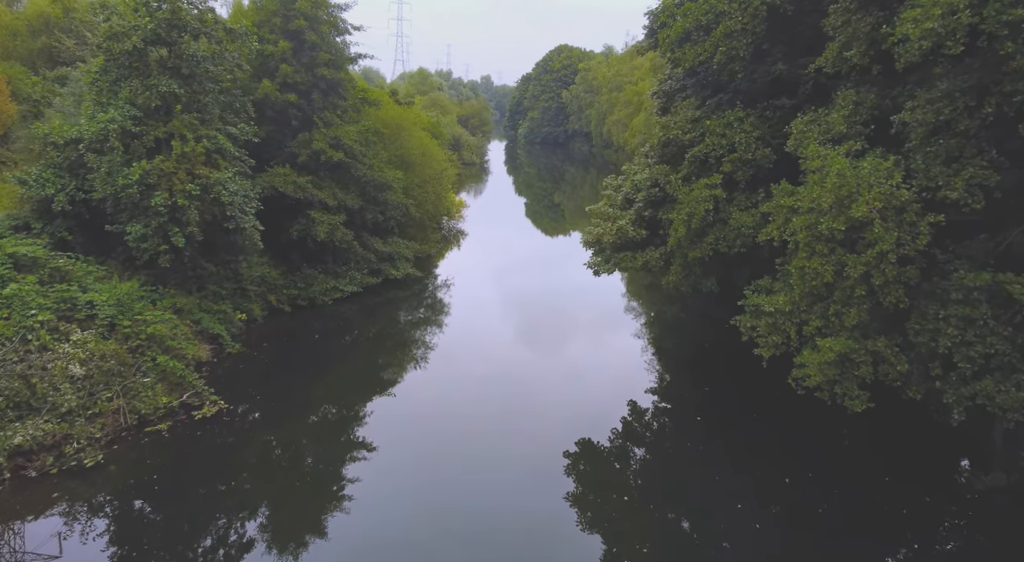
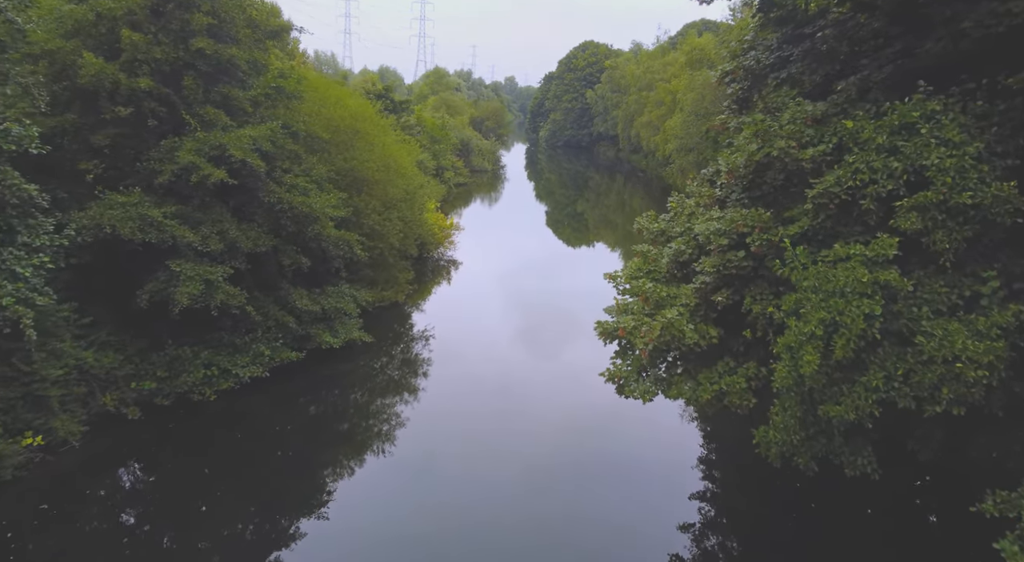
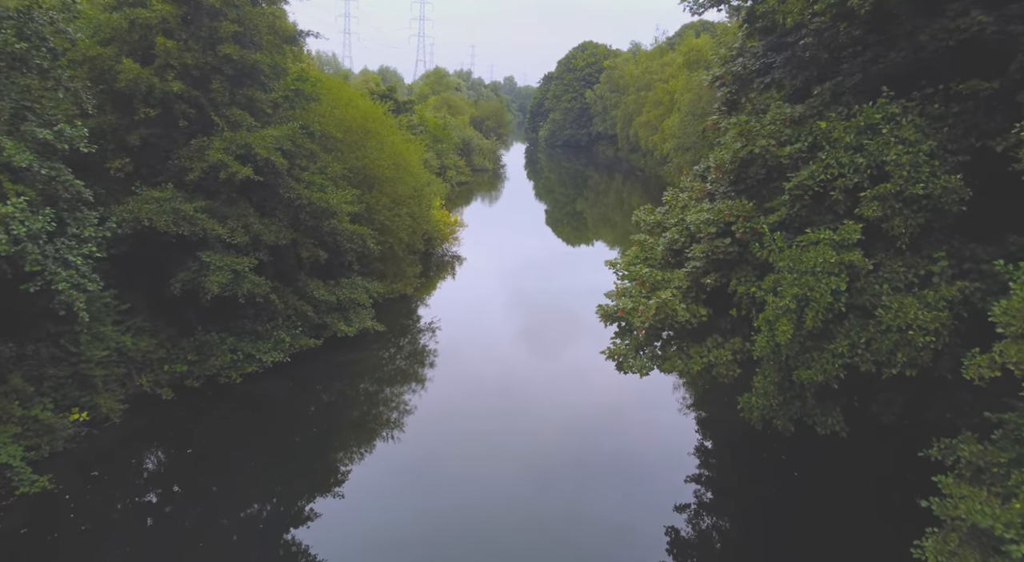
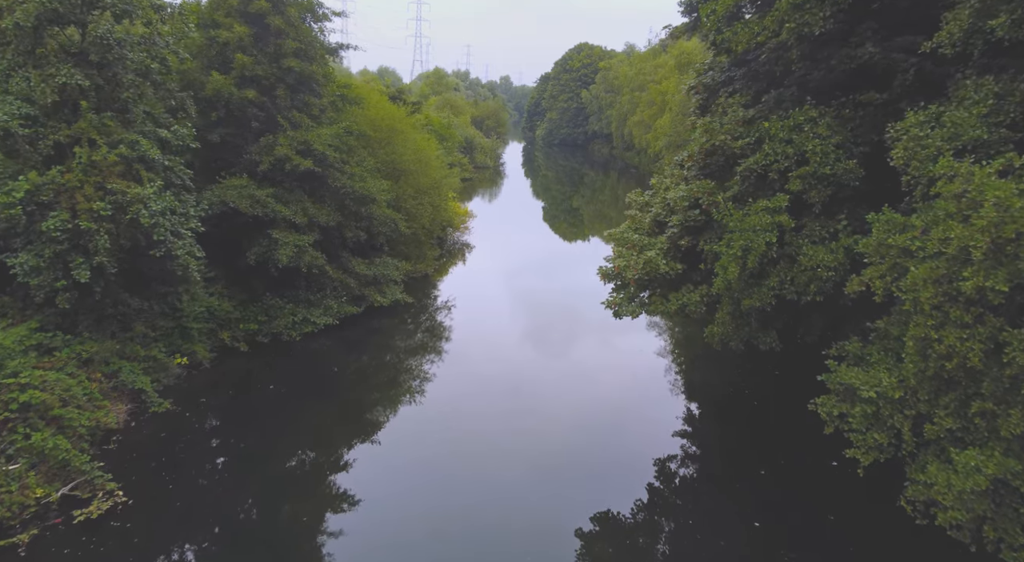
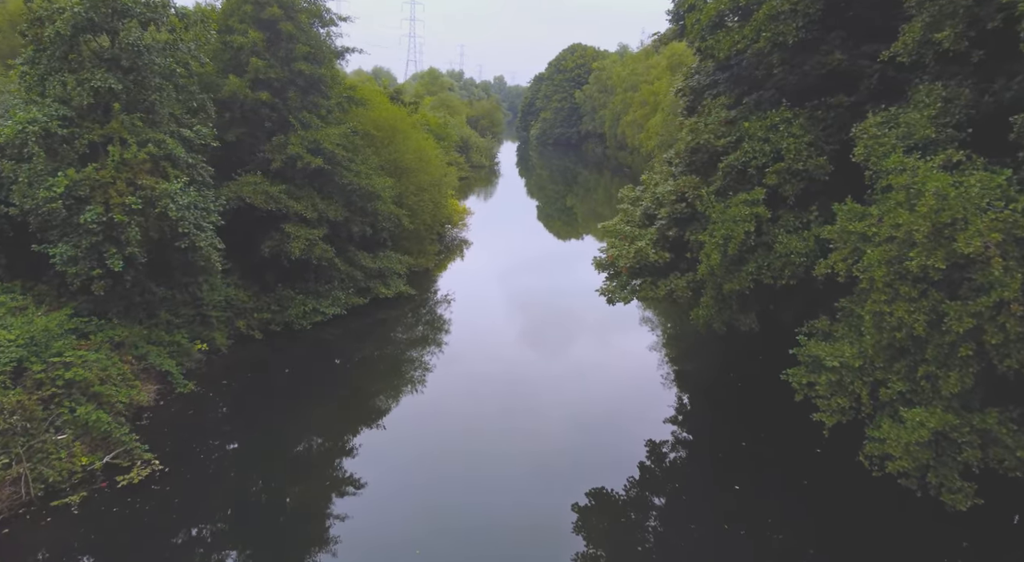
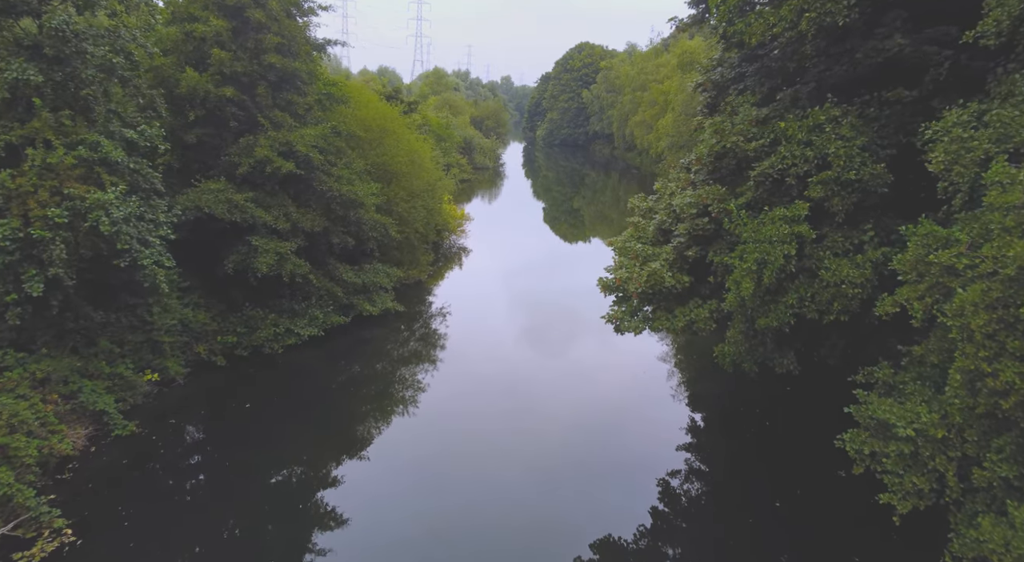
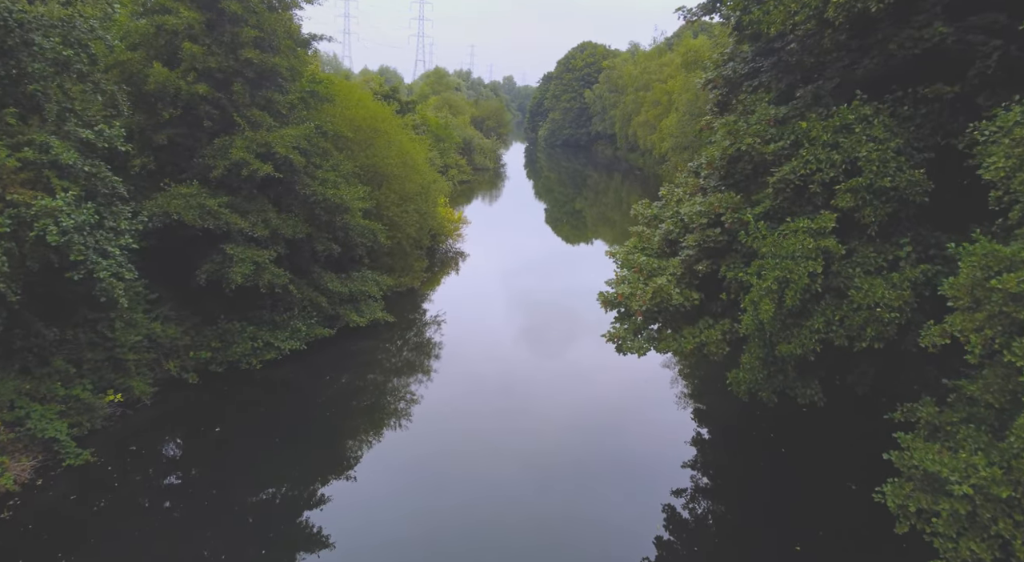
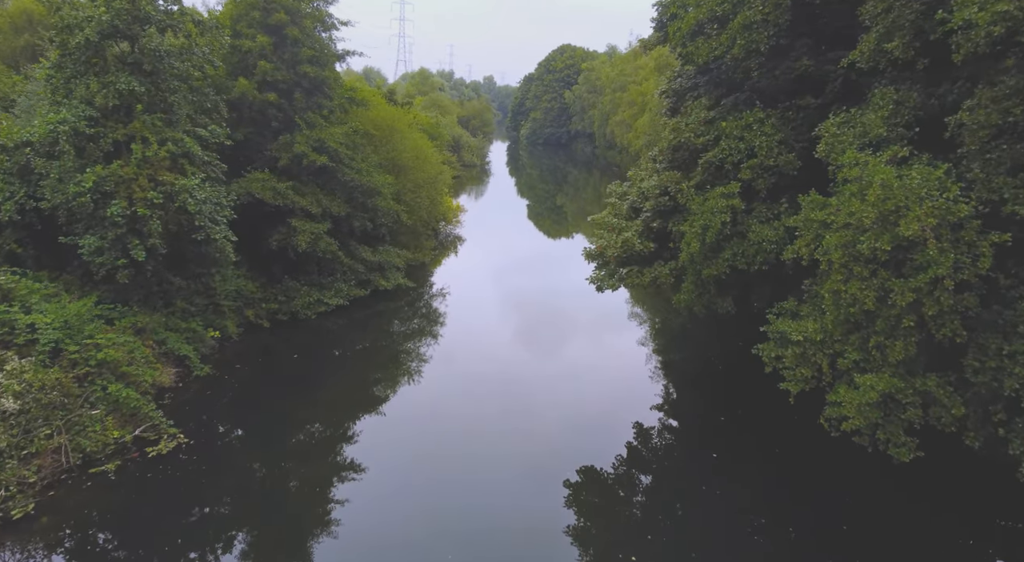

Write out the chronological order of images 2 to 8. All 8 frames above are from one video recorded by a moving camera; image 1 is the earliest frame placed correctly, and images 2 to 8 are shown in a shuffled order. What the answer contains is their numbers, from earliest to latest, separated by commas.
8, 5, 4, 6, 7, 3, 2
